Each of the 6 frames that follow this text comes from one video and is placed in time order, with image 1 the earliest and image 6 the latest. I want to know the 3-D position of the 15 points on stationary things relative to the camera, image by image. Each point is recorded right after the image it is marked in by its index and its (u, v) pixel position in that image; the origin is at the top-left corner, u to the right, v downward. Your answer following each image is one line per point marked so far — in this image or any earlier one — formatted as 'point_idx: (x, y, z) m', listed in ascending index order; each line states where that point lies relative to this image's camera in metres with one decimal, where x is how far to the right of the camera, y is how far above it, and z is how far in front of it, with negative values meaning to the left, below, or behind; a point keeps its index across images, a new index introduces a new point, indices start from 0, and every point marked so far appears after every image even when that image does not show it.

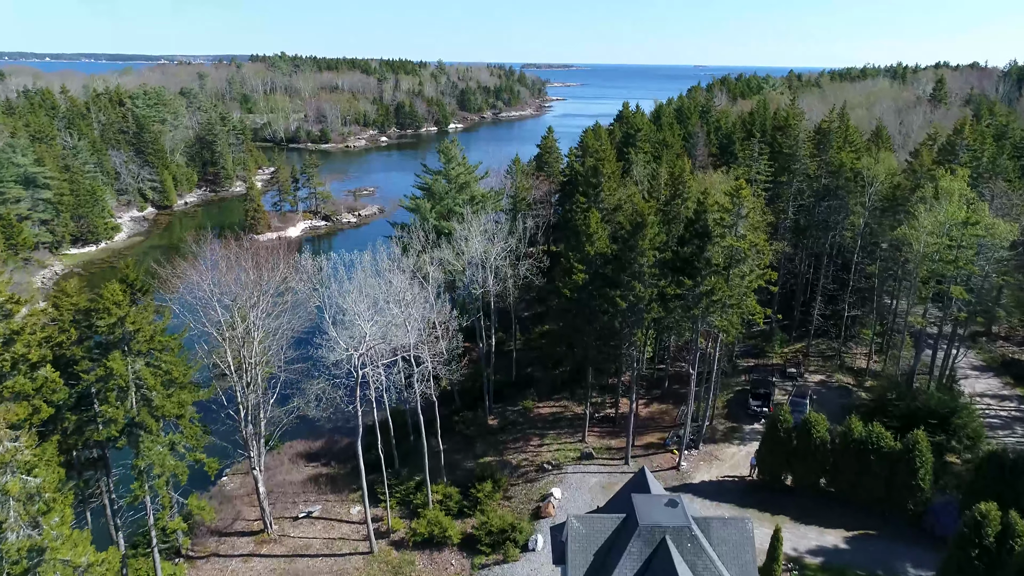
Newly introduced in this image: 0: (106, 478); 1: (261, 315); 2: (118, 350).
0: (-10.4, -4.9, +17.0) m
1: (-7.3, -0.7, +19.2) m
2: (-9.4, -1.5, +15.7) m
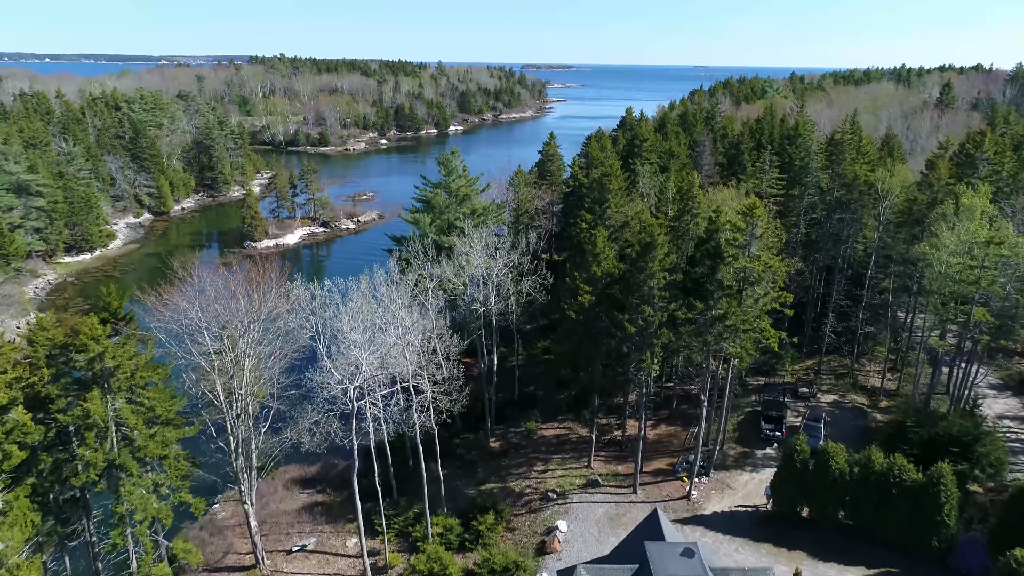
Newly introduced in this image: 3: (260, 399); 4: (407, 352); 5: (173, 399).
0: (-10.3, -5.6, +16.0) m
1: (-7.2, -1.5, +18.3) m
2: (-9.3, -2.2, +14.8) m
3: (-7.2, -3.2, +19.0) m
4: (-3.1, -1.9, +19.4) m
5: (-8.7, -2.8, +16.8) m
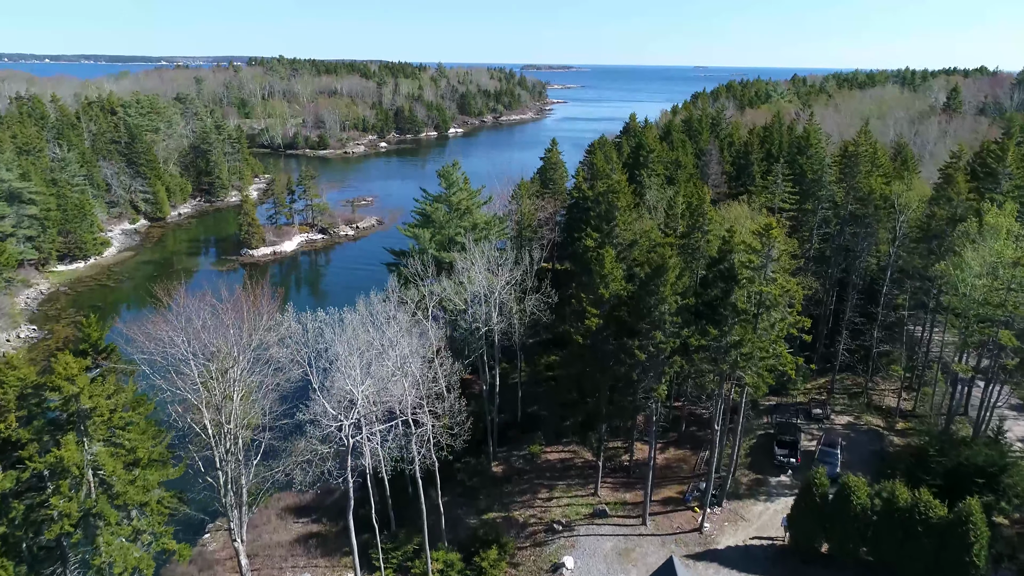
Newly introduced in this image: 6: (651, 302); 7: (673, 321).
0: (-10.2, -6.4, +15.0) m
1: (-7.0, -2.2, +17.2) m
2: (-9.1, -3.0, +13.7) m
3: (-7.1, -3.9, +17.9) m
4: (-2.9, -2.6, +18.4) m
5: (-8.5, -3.6, +15.8) m
6: (+4.1, -0.4, +19.6) m
7: (+4.8, -1.0, +19.6) m
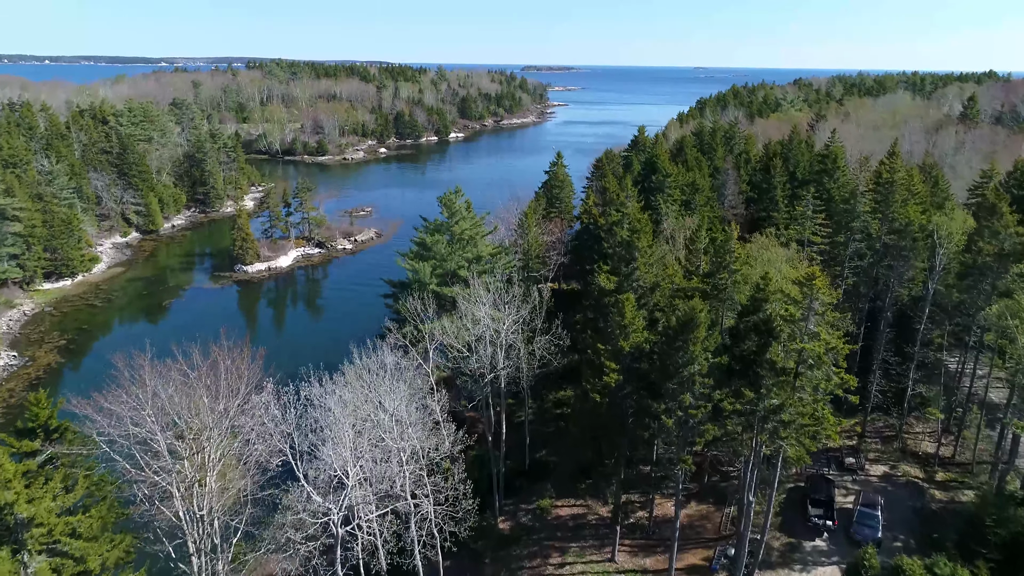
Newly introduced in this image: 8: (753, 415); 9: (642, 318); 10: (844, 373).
0: (-9.9, -7.9, +12.9) m
1: (-6.8, -3.7, +15.1) m
2: (-8.9, -4.5, +11.6) m
3: (-6.8, -5.4, +15.8) m
4: (-2.6, -4.1, +16.2) m
5: (-8.3, -5.1, +13.7) m
6: (+4.4, -1.9, +17.5) m
7: (+5.1, -2.5, +17.4) m
8: (+6.5, -3.4, +18.0) m
9: (+3.9, -0.9, +19.8) m
10: (+9.0, -2.3, +18.1) m
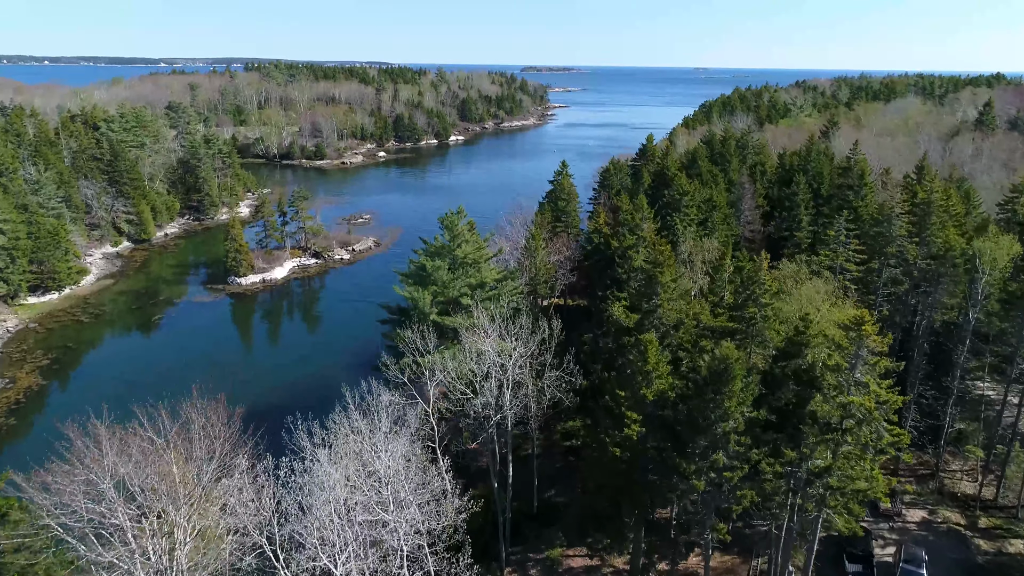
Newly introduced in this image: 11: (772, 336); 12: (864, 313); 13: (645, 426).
0: (-9.6, -9.0, +10.9) m
1: (-6.5, -4.8, +13.1) m
2: (-8.6, -5.6, +9.6) m
3: (-6.6, -6.5, +13.8) m
4: (-2.4, -5.2, +14.2) m
5: (-8.0, -6.2, +11.7) m
6: (+4.7, -3.0, +15.5) m
7: (+5.3, -3.6, +15.5) m
8: (+6.8, -4.4, +16.0) m
9: (+4.2, -2.0, +17.8) m
10: (+9.3, -3.4, +16.1) m
11: (+7.2, -1.3, +18.5) m
12: (+8.5, -0.6, +16.0) m
13: (+3.5, -3.6, +17.5) m
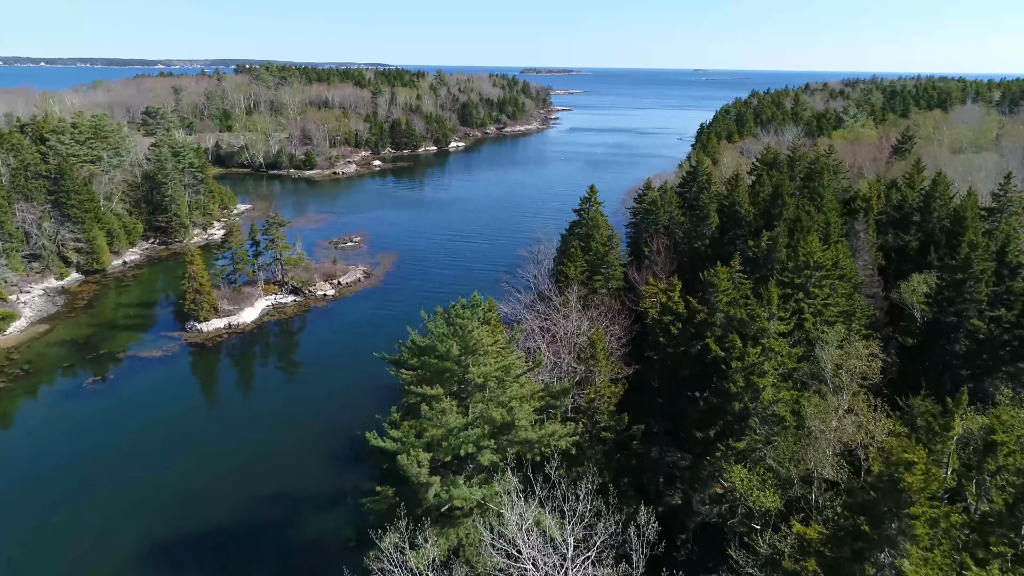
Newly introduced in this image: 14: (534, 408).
0: (-8.5, -12.3, +1.2) m
1: (-5.3, -8.2, +3.5) m
2: (-7.4, -8.9, 0.0) m
3: (-5.4, -9.9, +4.2) m
4: (-1.2, -8.6, +4.6) m
5: (-6.8, -9.5, +2.0) m
6: (+5.8, -6.4, +5.9) m
7: (+6.5, -6.9, +5.8) m
8: (+8.0, -7.8, +6.4) m
9: (+5.3, -5.3, +8.2) m
10: (+10.5, -6.8, +6.5) m
11: (+8.4, -4.7, +8.9) m
12: (+9.7, -4.0, +6.4) m
13: (+4.6, -7.0, +7.9) m
14: (+0.5, -2.7, +16.5) m
